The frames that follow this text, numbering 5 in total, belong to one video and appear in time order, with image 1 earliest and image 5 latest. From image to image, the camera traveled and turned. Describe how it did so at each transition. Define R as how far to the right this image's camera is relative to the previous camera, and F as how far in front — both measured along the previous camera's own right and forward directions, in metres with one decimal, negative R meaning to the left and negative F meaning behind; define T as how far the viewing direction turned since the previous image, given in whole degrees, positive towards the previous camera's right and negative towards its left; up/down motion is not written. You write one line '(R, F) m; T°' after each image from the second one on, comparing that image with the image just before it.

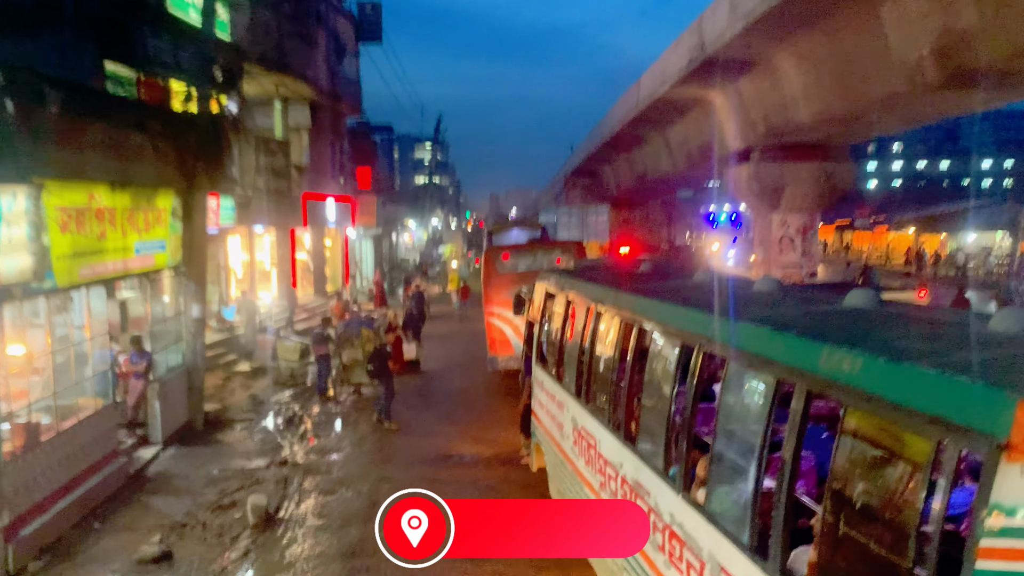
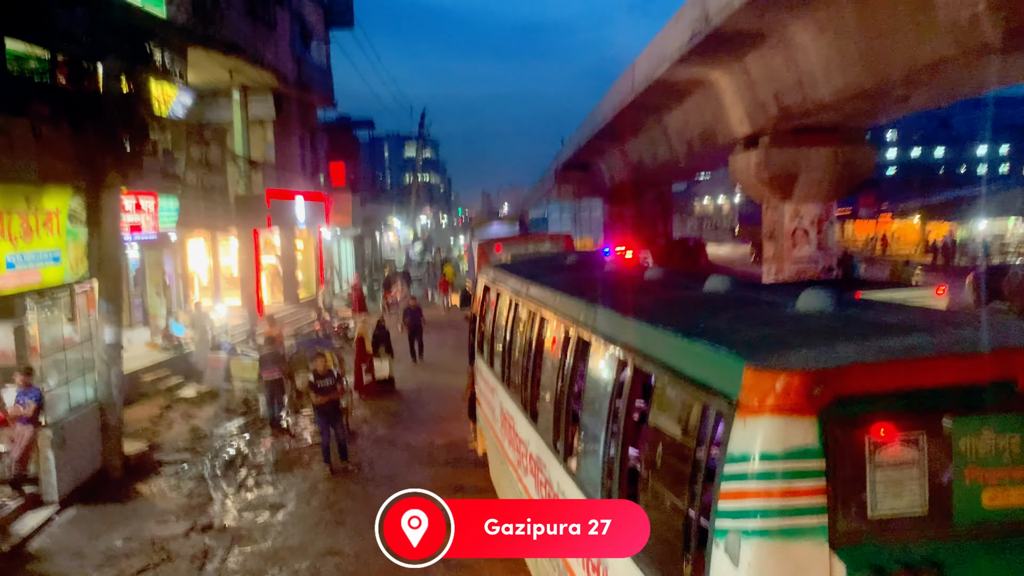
(+0.1, +1.5) m; 0°
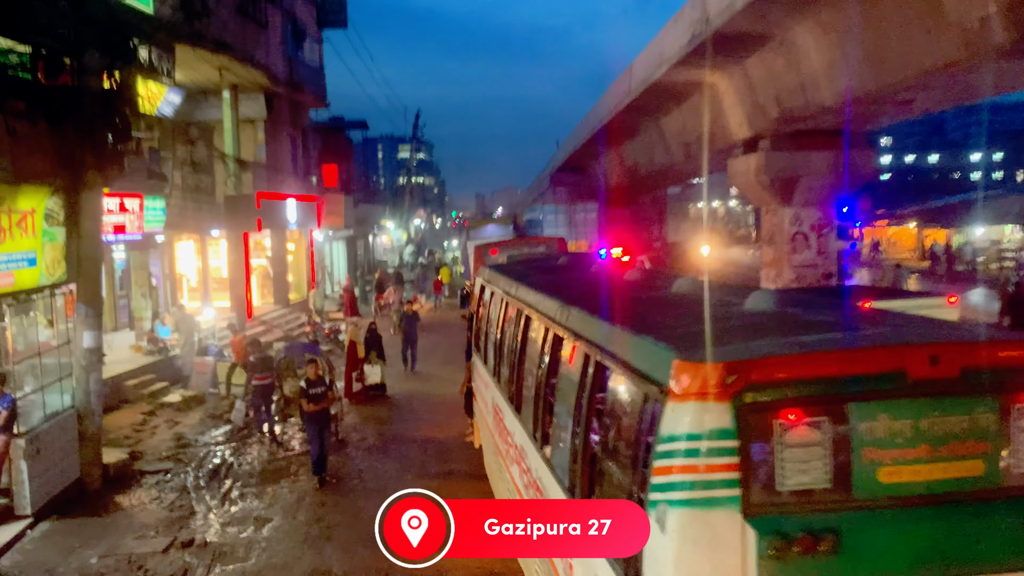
(0.0, +0.2) m; +1°
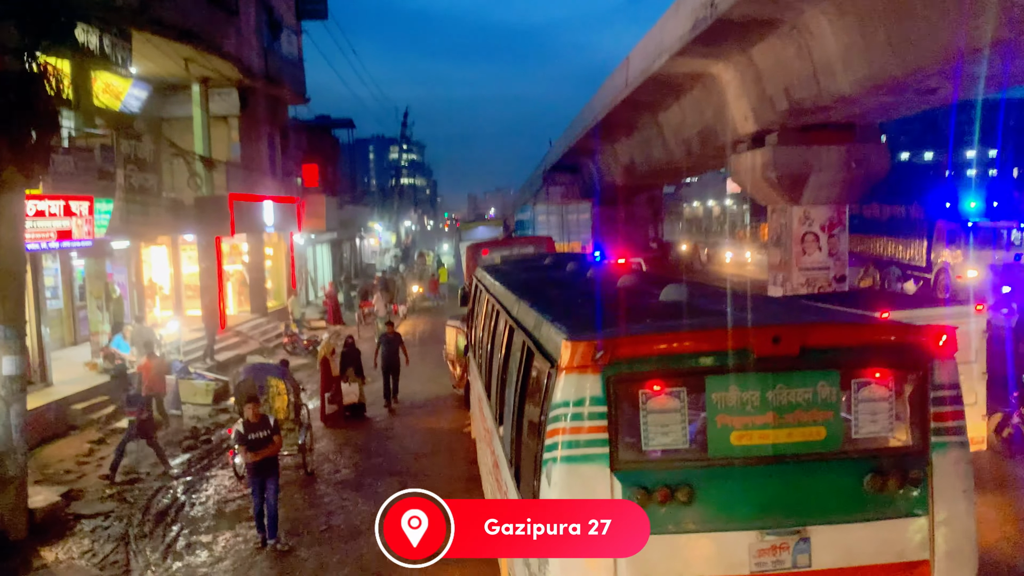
(0.0, +0.9) m; +1°
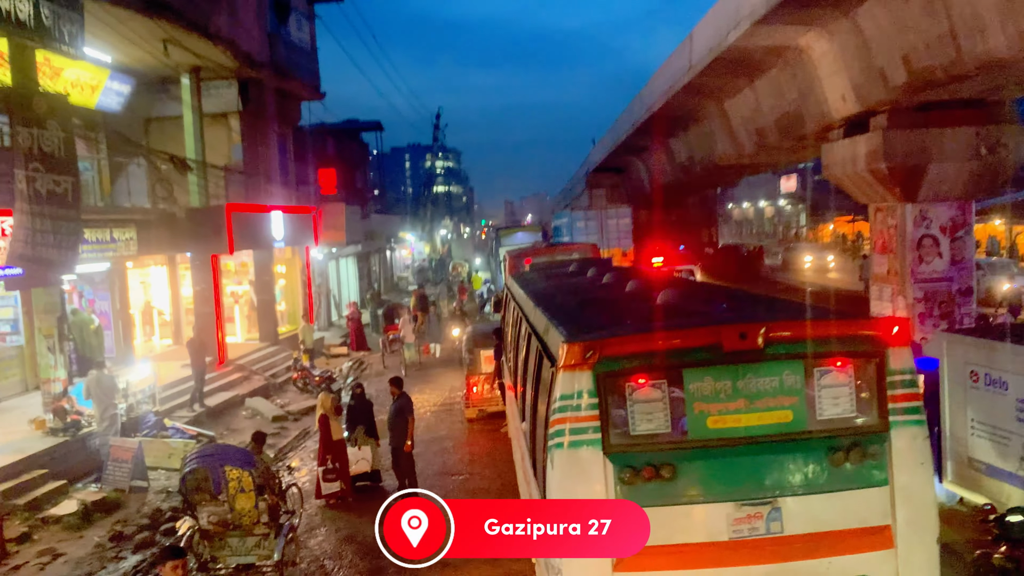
(-0.2, +2.3) m; -3°
